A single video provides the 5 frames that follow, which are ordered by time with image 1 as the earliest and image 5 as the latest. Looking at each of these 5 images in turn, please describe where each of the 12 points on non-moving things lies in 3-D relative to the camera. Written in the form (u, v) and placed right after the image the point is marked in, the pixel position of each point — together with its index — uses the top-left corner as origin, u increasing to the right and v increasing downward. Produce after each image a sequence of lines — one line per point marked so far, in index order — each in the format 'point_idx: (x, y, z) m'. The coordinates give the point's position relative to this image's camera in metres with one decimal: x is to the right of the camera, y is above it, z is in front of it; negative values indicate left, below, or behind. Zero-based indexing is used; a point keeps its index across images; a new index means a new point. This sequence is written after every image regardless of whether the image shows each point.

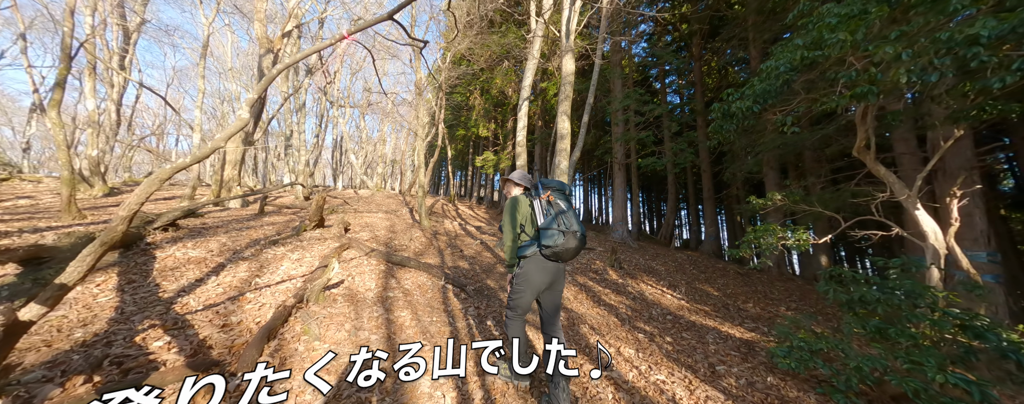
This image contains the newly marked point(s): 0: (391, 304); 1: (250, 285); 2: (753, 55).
0: (-1.7, -1.4, +4.2) m
1: (-3.5, -1.1, +3.9) m
2: (+9.4, +5.7, +11.4) m
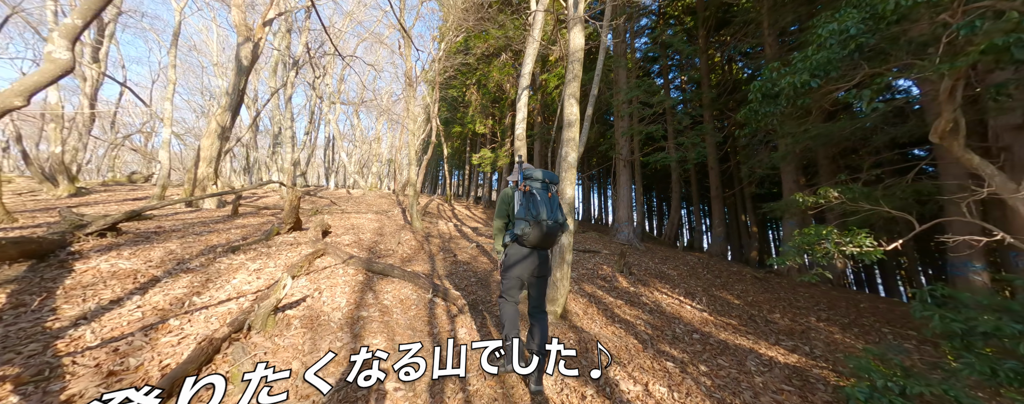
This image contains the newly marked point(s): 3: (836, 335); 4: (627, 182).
0: (-1.7, -1.4, +3.4) m
1: (-3.5, -1.1, +3.1) m
2: (+9.3, +5.8, +10.7) m
3: (+6.1, -2.5, +5.6) m
4: (+4.8, +0.8, +12.3) m
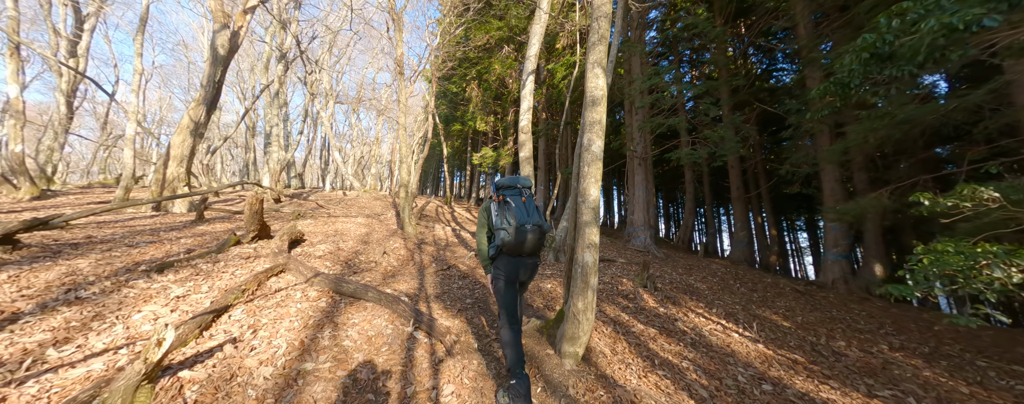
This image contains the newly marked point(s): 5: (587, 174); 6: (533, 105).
0: (-1.7, -1.5, +2.3) m
1: (-3.4, -1.2, +2.0) m
2: (+9.4, +5.7, +9.6) m
3: (+6.2, -2.6, +4.5) m
4: (+4.9, +0.8, +11.2) m
5: (+0.8, +0.3, +3.2) m
6: (+0.5, +2.4, +7.4) m
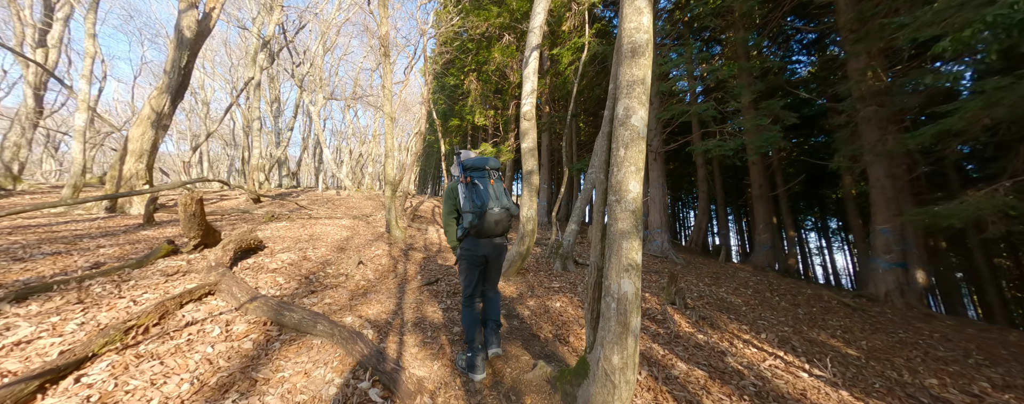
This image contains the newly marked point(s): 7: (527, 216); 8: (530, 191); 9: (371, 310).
0: (-1.7, -1.5, +1.2) m
1: (-3.4, -1.2, +1.0) m
2: (+9.4, +5.7, +8.4) m
3: (+6.2, -2.5, +3.3) m
4: (+4.9, +0.8, +10.1) m
5: (+0.8, +0.3, +2.2) m
6: (+0.5, +2.4, +6.3) m
7: (+0.3, -0.3, +5.7) m
8: (+0.3, +0.2, +5.8) m
9: (-1.8, -1.4, +3.9) m
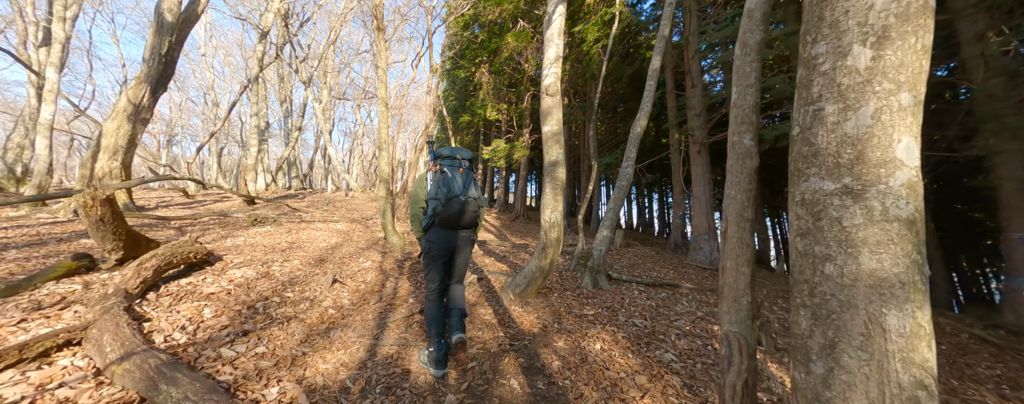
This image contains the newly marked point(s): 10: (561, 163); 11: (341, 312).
0: (-1.6, -1.5, -0.1) m
1: (-3.3, -1.2, -0.2) m
2: (+9.8, +5.7, +6.7) m
3: (+6.4, -2.5, +1.7) m
4: (+5.4, +0.8, +8.5) m
5: (+0.9, +0.3, +0.8) m
6: (+0.8, +2.4, +5.0) m
7: (+0.6, -0.3, +4.3) m
8: (+0.6, +0.2, +4.4) m
9: (-1.6, -1.4, +2.6) m
10: (+0.8, +0.6, +4.5) m
11: (-2.1, -1.3, +3.6) m
